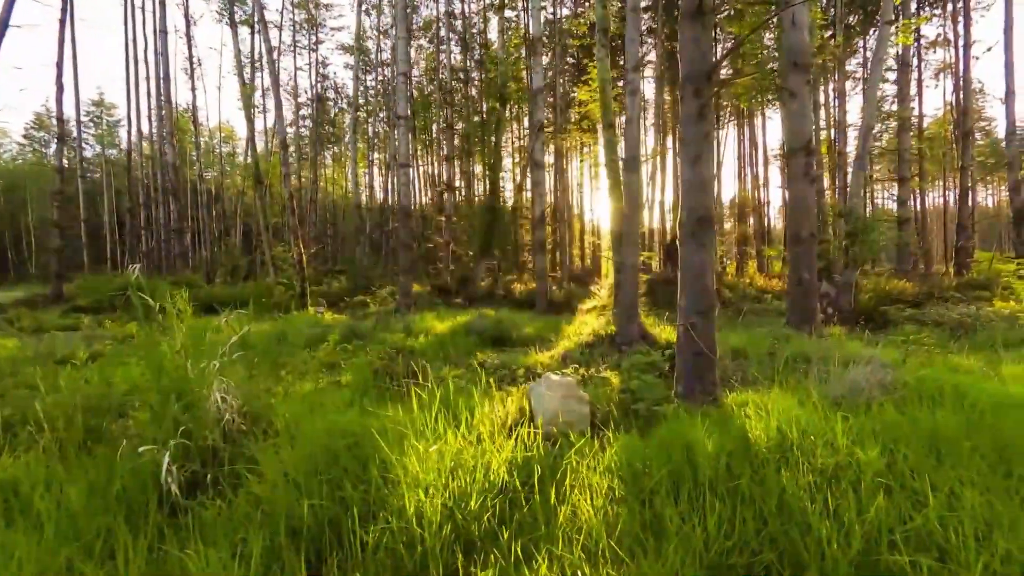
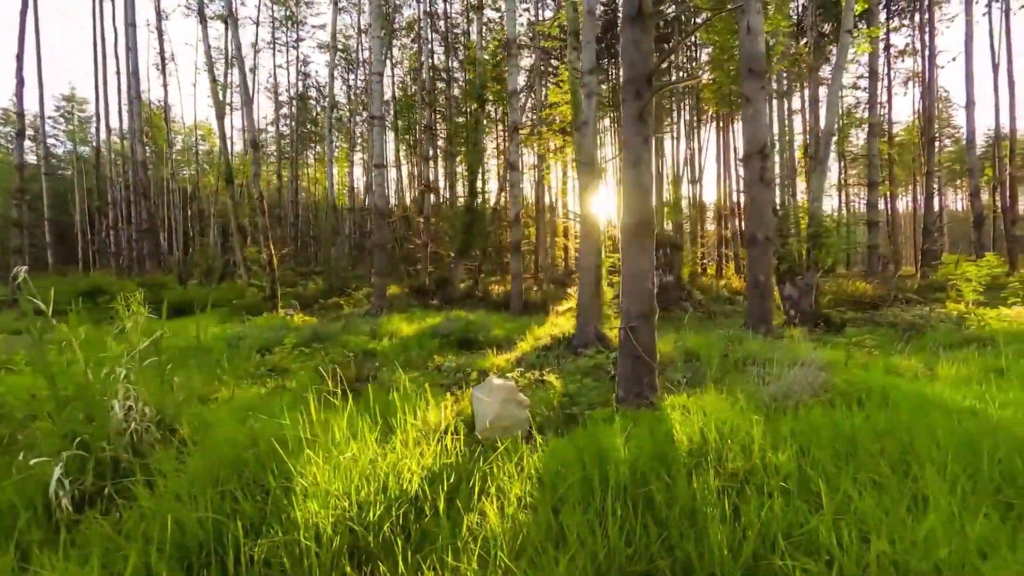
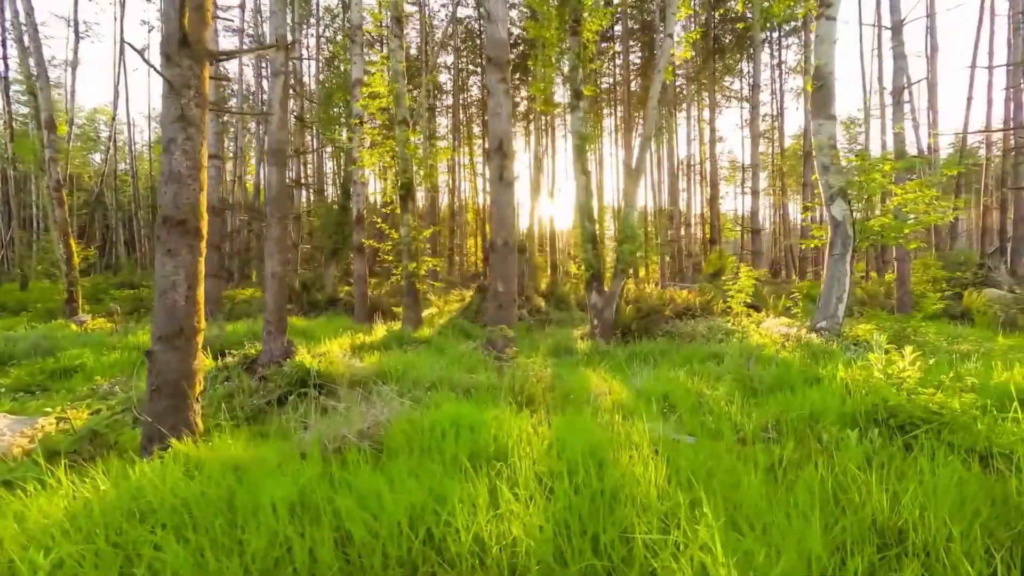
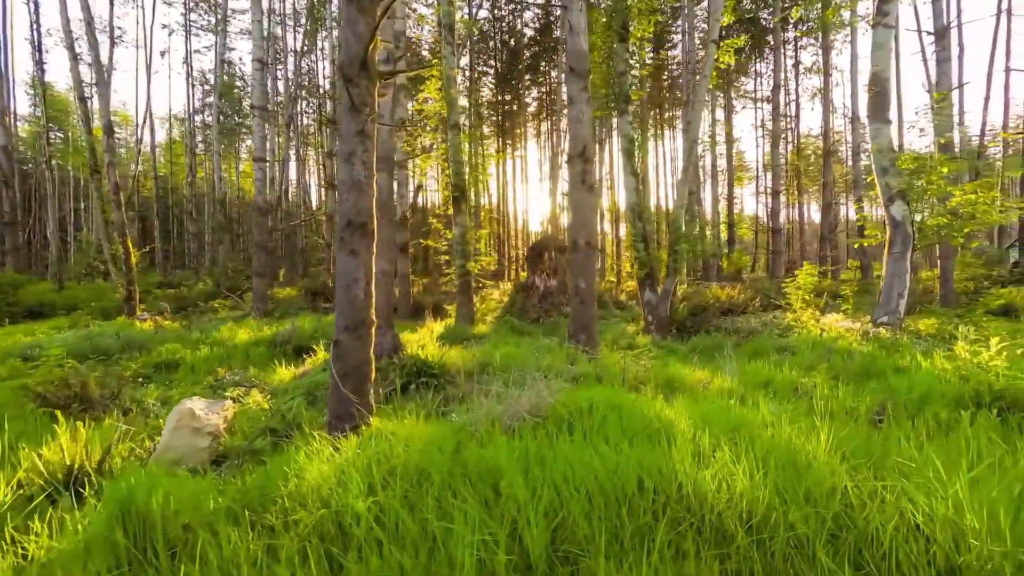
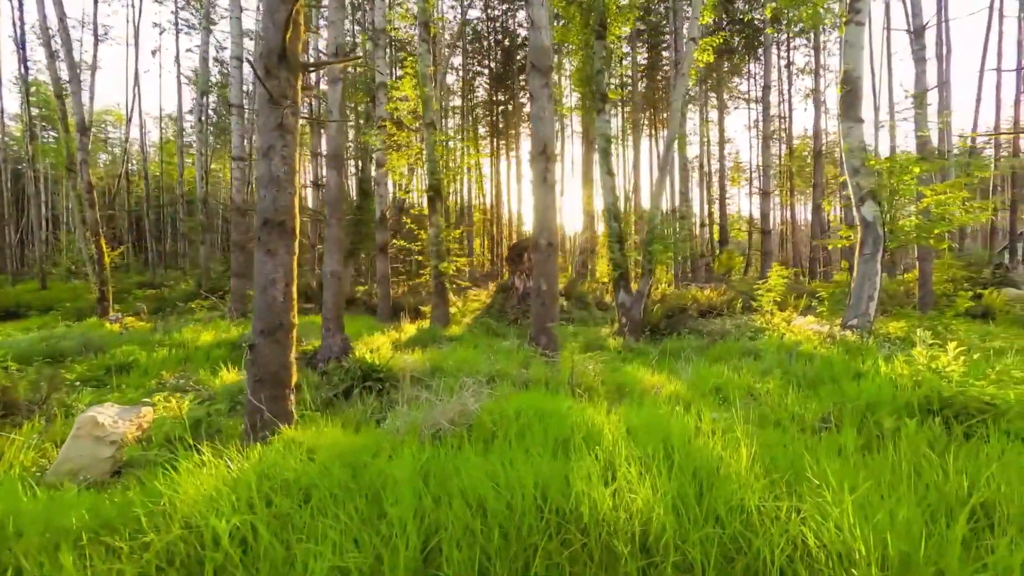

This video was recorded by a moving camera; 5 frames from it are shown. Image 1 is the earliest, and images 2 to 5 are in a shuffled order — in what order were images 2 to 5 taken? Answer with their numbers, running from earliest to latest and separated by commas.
2, 4, 5, 3
